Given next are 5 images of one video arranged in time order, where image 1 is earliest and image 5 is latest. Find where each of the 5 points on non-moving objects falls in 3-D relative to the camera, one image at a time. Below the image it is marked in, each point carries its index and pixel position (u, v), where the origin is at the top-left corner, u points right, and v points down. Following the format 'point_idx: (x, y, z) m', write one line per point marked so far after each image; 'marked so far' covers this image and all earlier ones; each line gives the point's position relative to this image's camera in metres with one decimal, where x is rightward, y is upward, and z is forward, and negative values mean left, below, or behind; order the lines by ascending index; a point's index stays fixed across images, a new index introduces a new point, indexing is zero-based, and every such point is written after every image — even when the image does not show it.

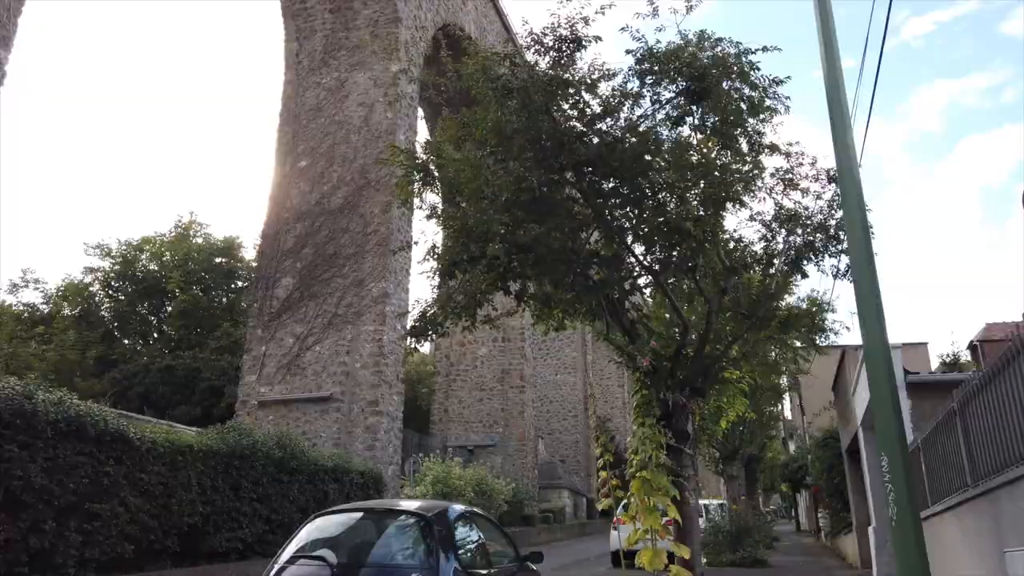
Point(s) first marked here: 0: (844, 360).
0: (+4.9, -1.0, +11.2) m
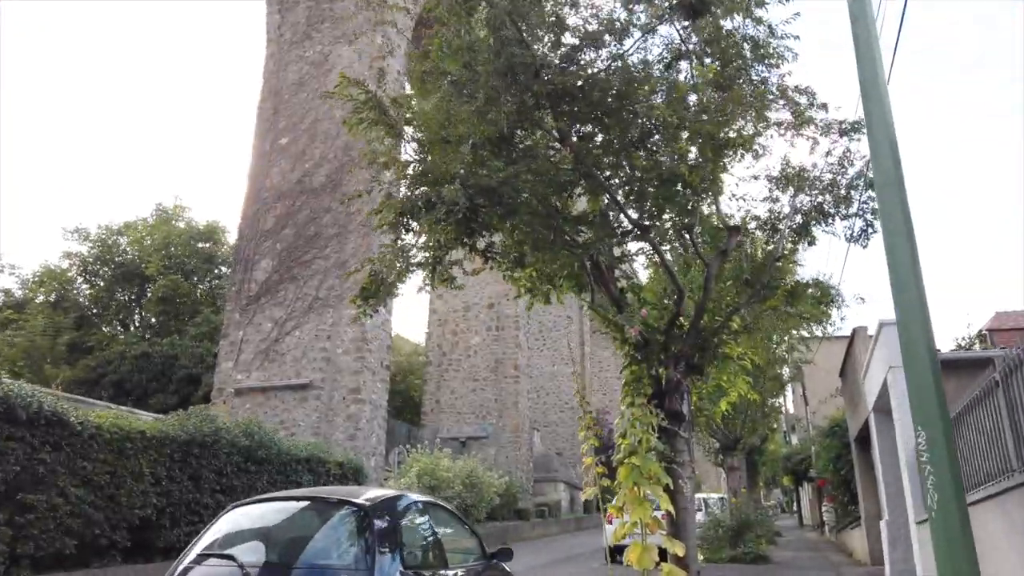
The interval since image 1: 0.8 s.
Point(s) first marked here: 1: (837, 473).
0: (+4.7, -0.7, +10.4) m
1: (+5.8, -3.3, +13.6) m
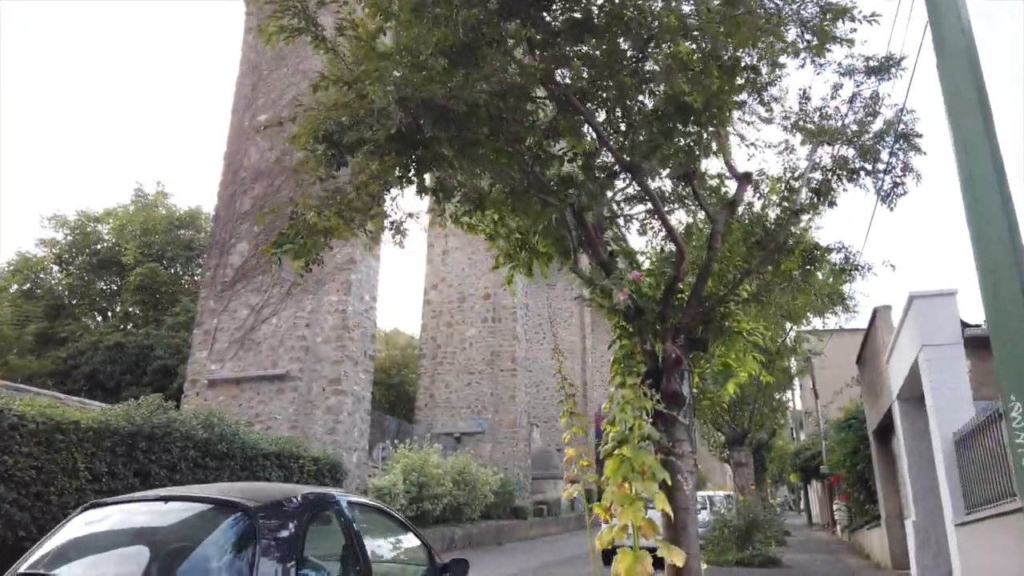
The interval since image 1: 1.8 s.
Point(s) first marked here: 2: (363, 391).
0: (+4.5, -0.4, +9.4) m
1: (+5.6, -3.0, +12.6) m
2: (-2.8, -1.9, +14.0) m
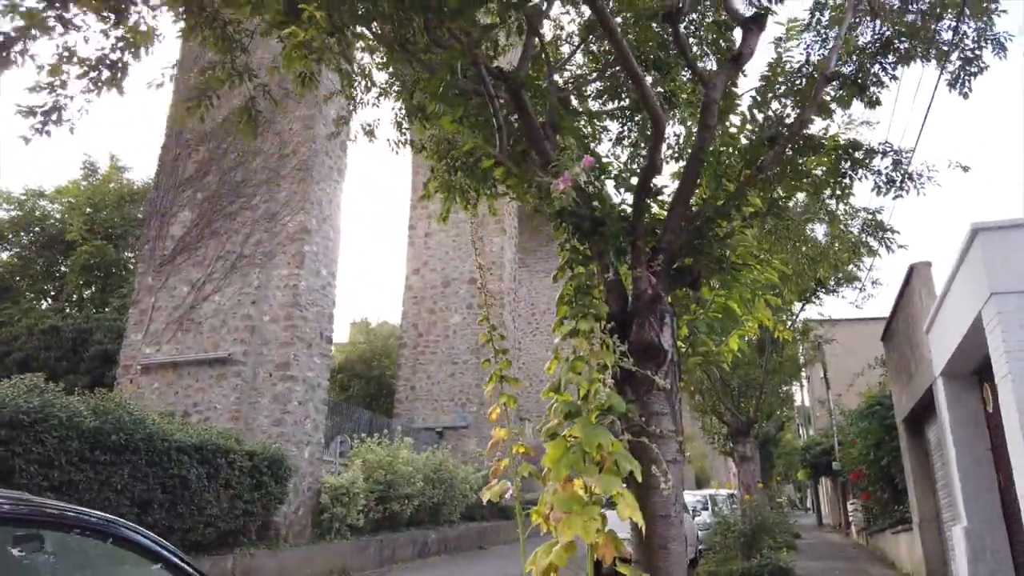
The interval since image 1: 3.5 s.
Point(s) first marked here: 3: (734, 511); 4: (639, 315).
0: (+4.0, 0.0, +7.8) m
1: (+5.2, -2.6, +11.0) m
2: (-3.2, -1.5, +12.4) m
3: (+3.5, -3.5, +12.0) m
4: (+0.6, -0.1, +3.5) m
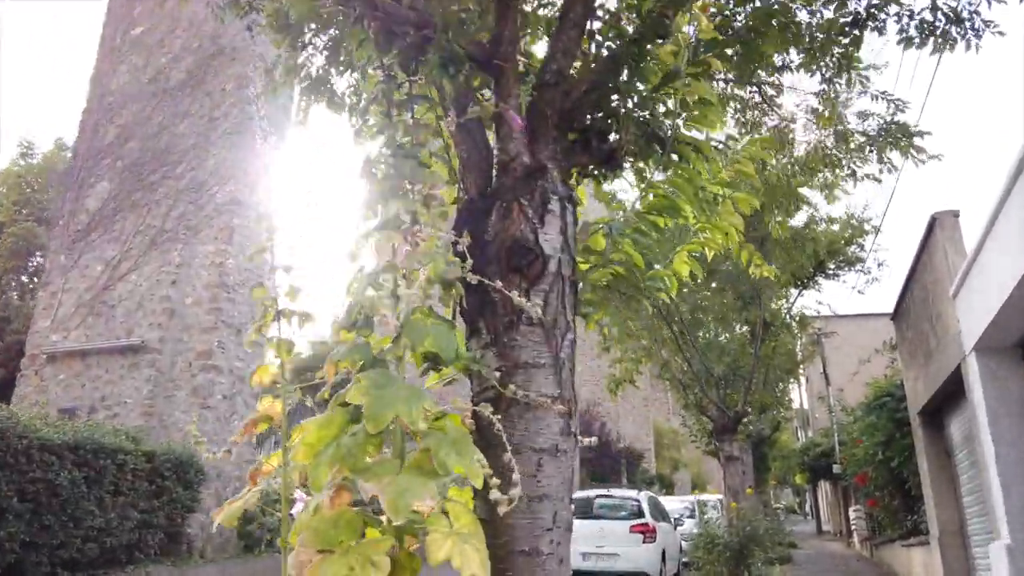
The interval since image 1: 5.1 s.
0: (+3.4, +0.4, +6.3) m
1: (+4.6, -2.2, +9.5) m
2: (-3.8, -1.2, +10.9) m
3: (+2.9, -3.2, +10.5) m
4: (0.0, +0.2, +2.0) m
